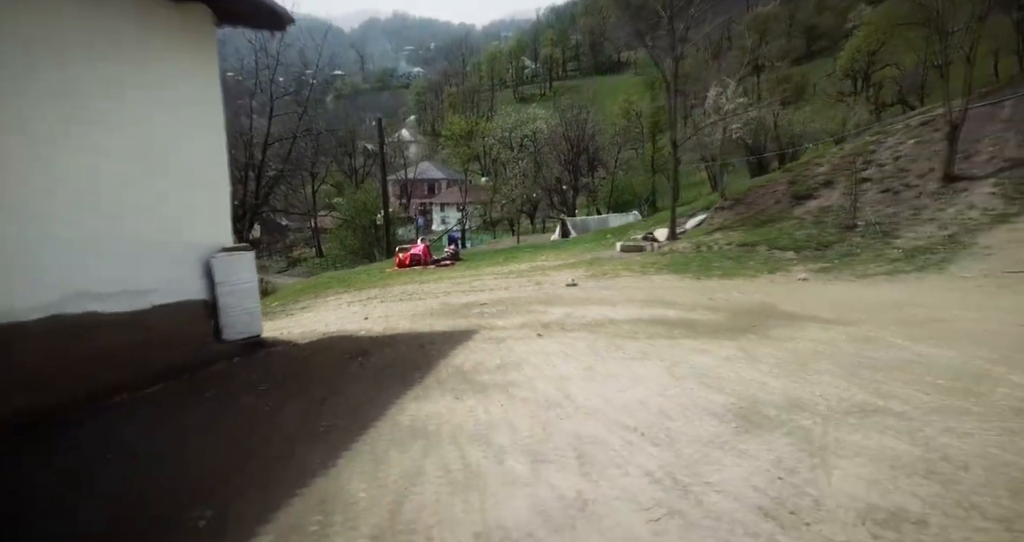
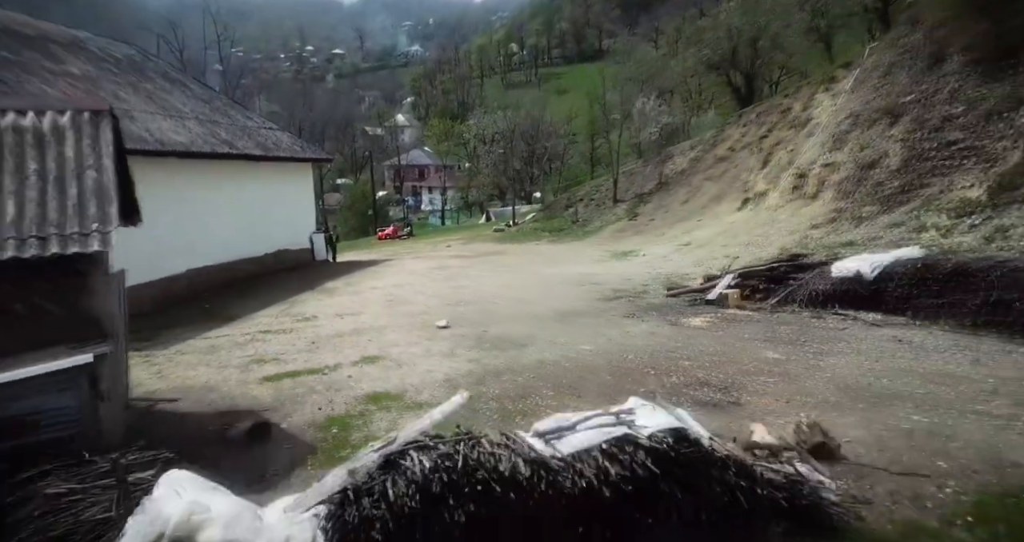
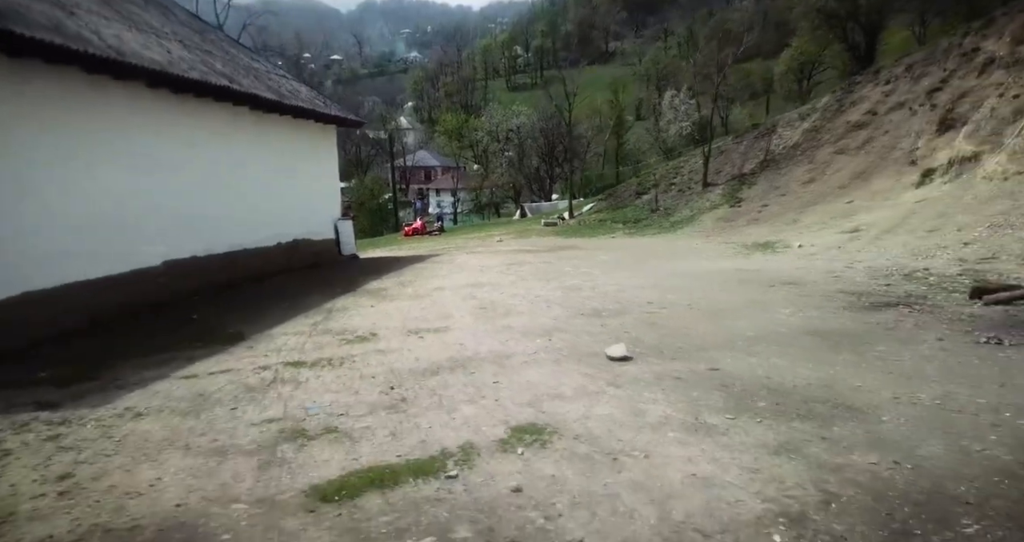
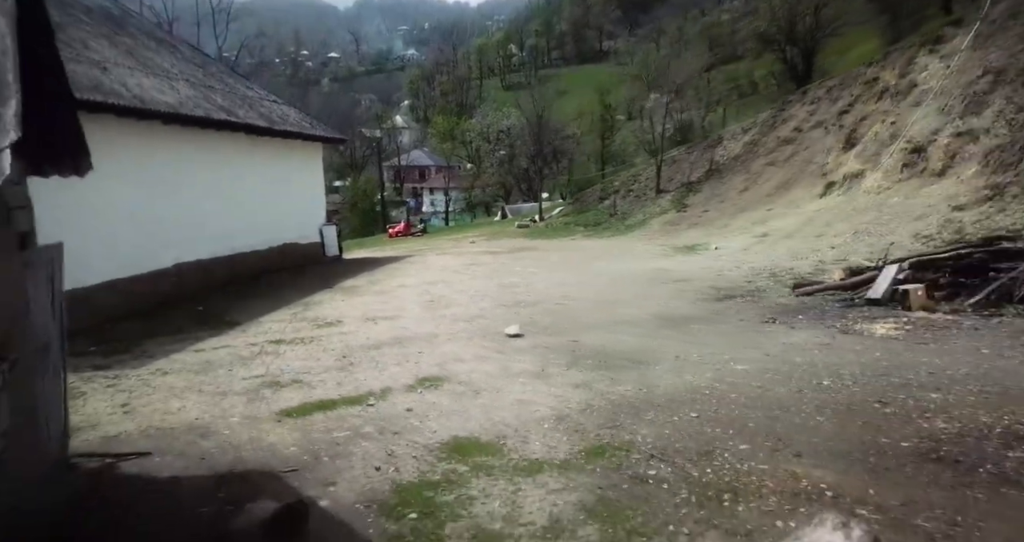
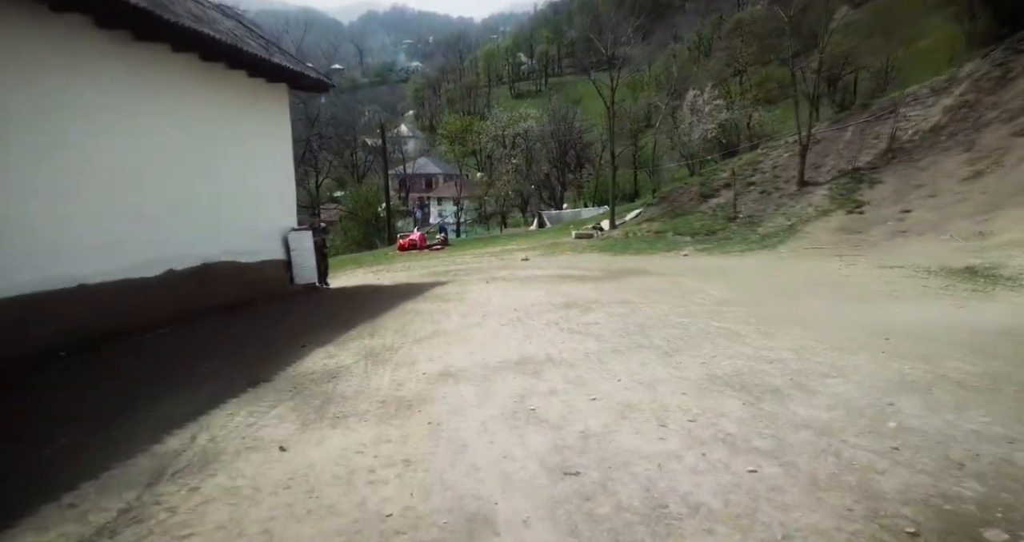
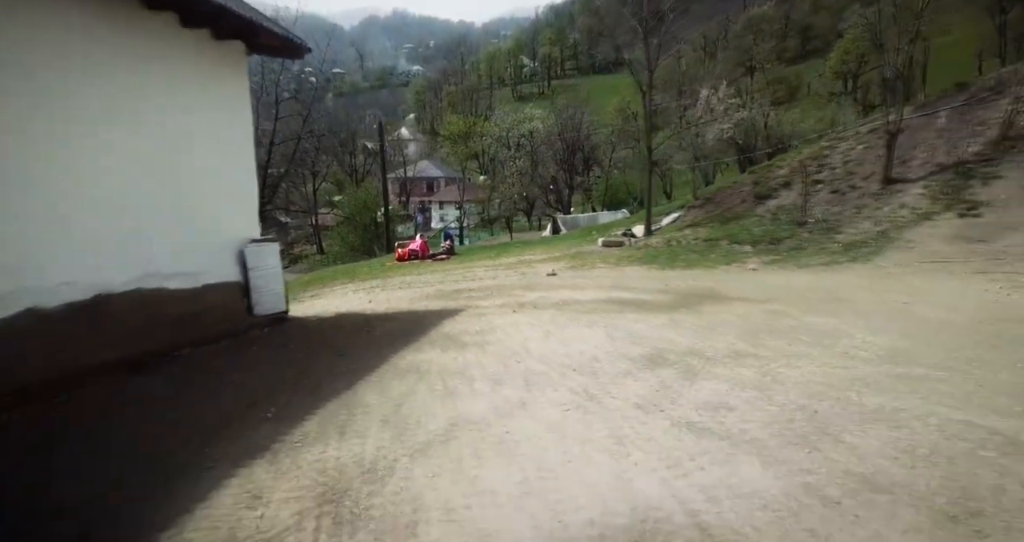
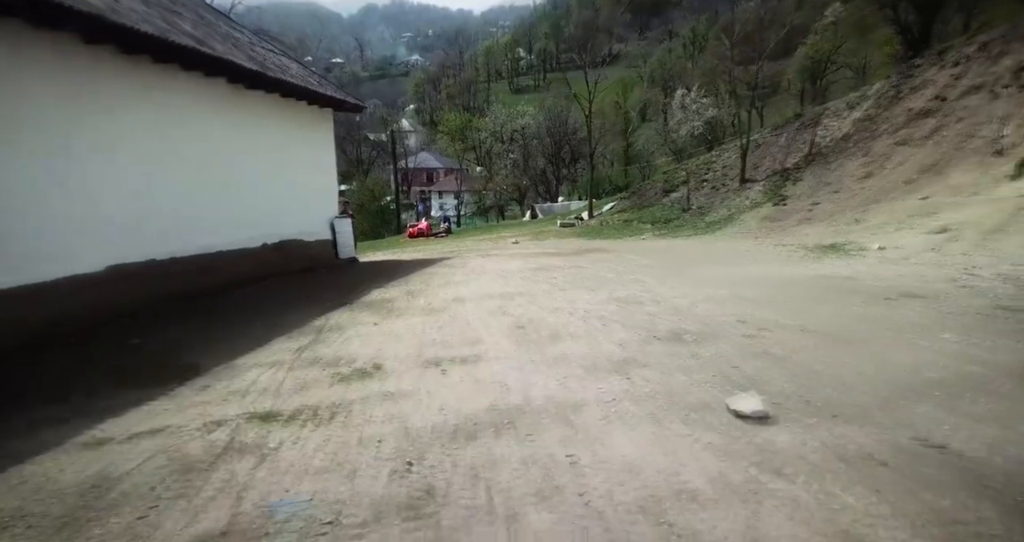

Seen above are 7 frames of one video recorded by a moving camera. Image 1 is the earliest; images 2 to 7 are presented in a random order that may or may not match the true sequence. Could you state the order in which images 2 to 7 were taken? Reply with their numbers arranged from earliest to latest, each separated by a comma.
6, 5, 7, 3, 4, 2
